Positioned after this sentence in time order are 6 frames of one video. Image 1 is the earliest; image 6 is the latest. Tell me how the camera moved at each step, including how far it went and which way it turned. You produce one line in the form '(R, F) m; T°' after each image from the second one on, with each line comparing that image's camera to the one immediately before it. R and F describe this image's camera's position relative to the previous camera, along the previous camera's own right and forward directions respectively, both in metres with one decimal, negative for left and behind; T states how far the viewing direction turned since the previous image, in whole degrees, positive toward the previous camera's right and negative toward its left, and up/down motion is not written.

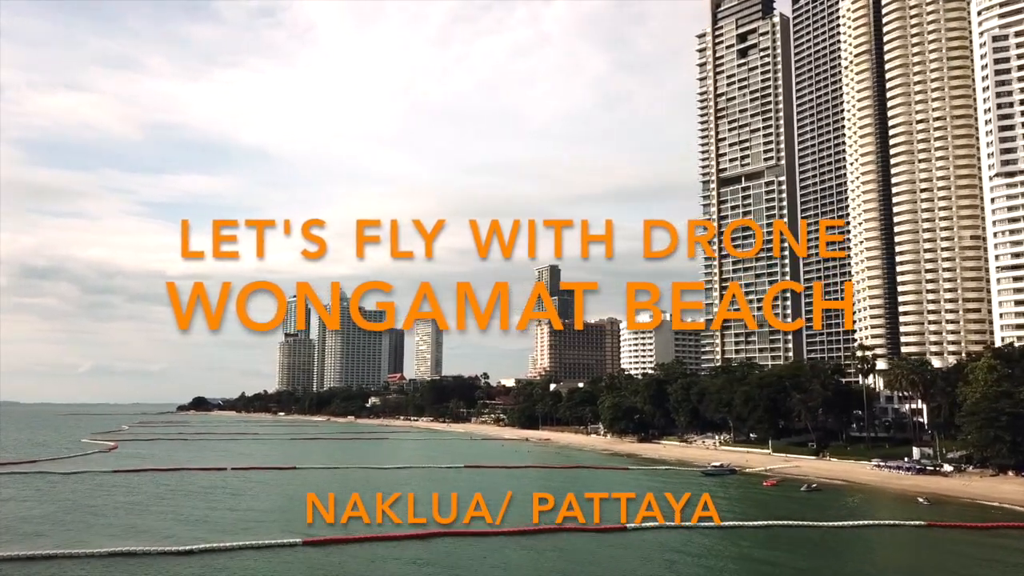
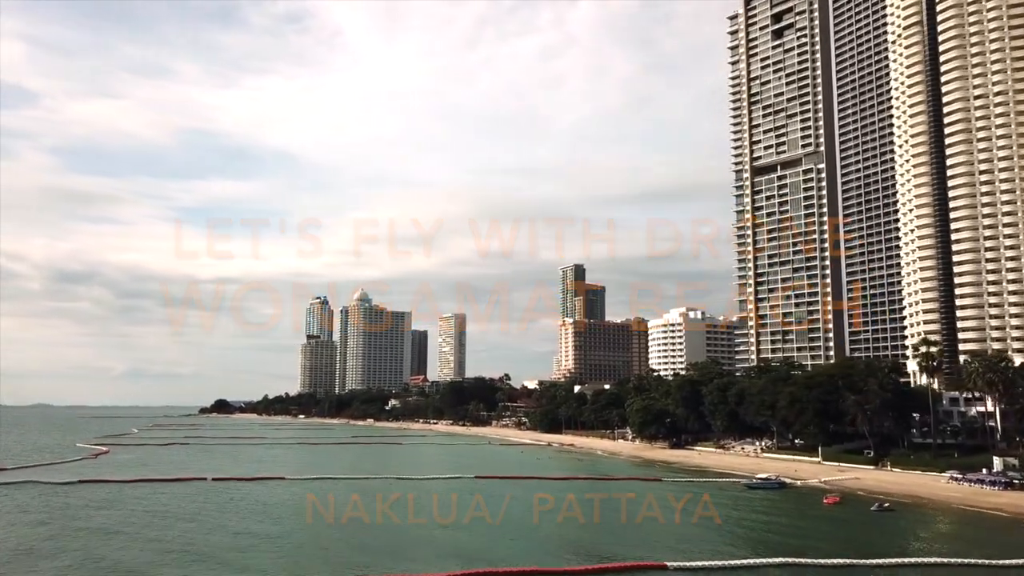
(+0.7, +7.7) m; -2°
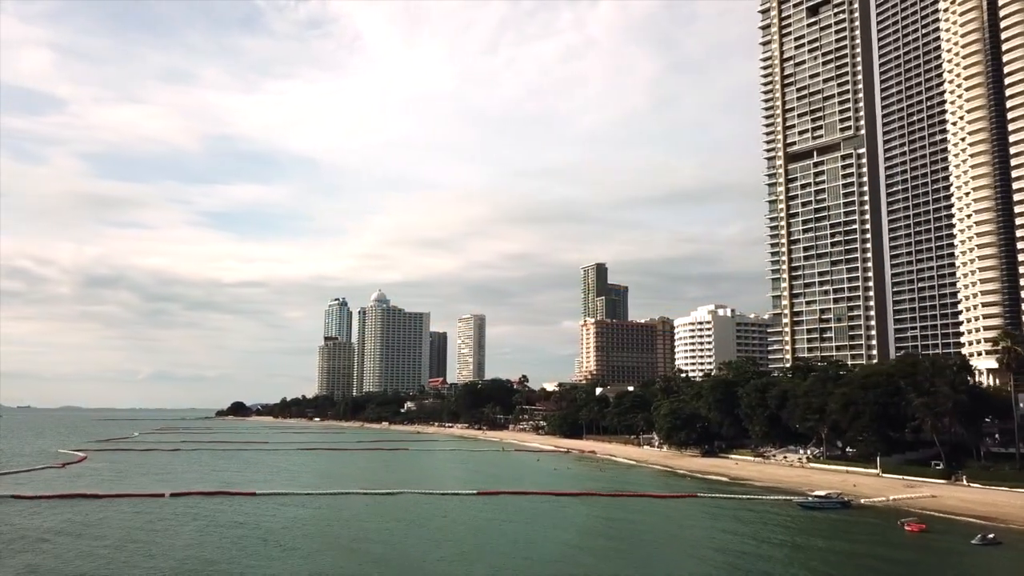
(+0.9, +8.6) m; -2°
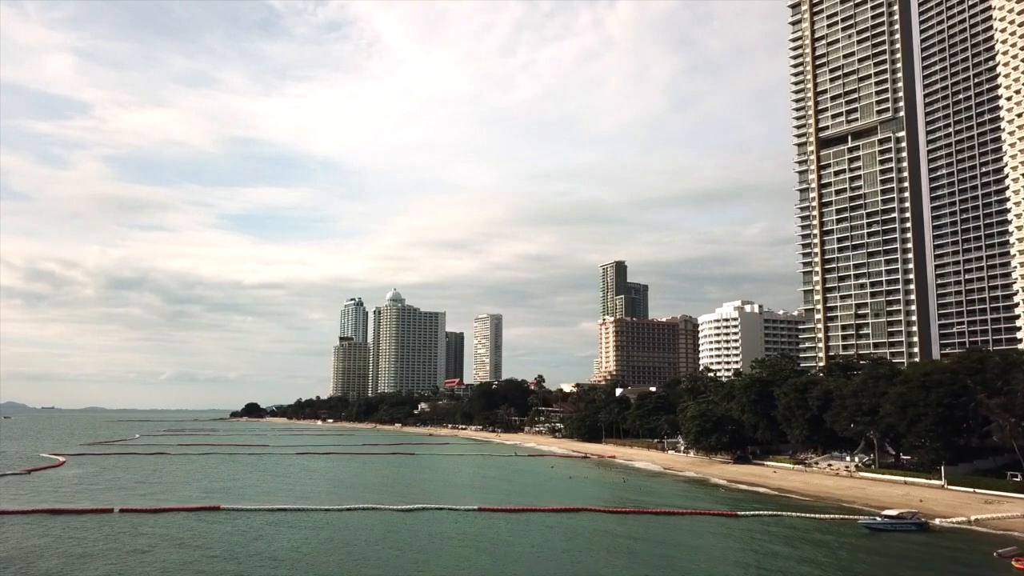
(+0.7, +7.4) m; -1°
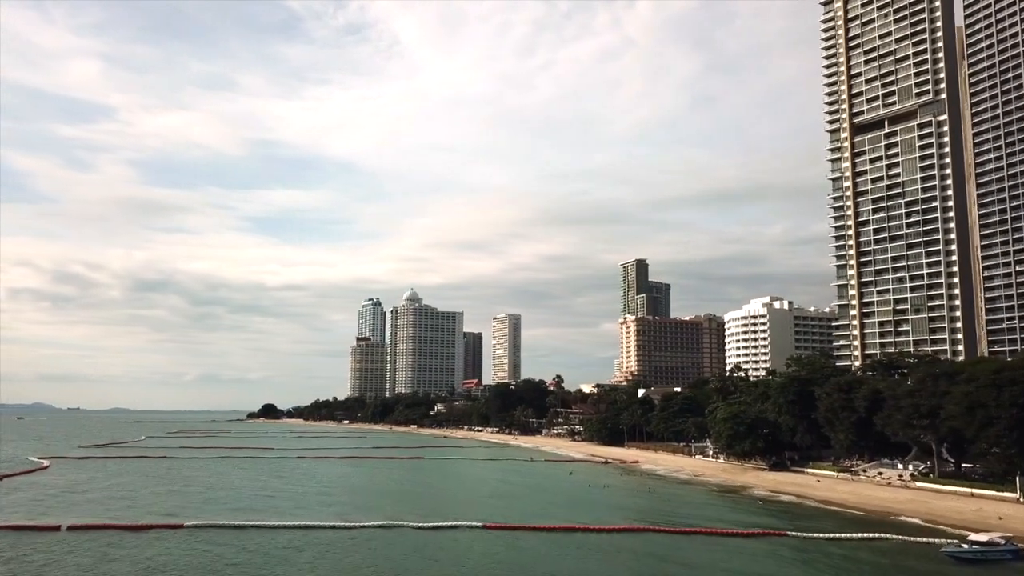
(+0.6, +6.1) m; -2°
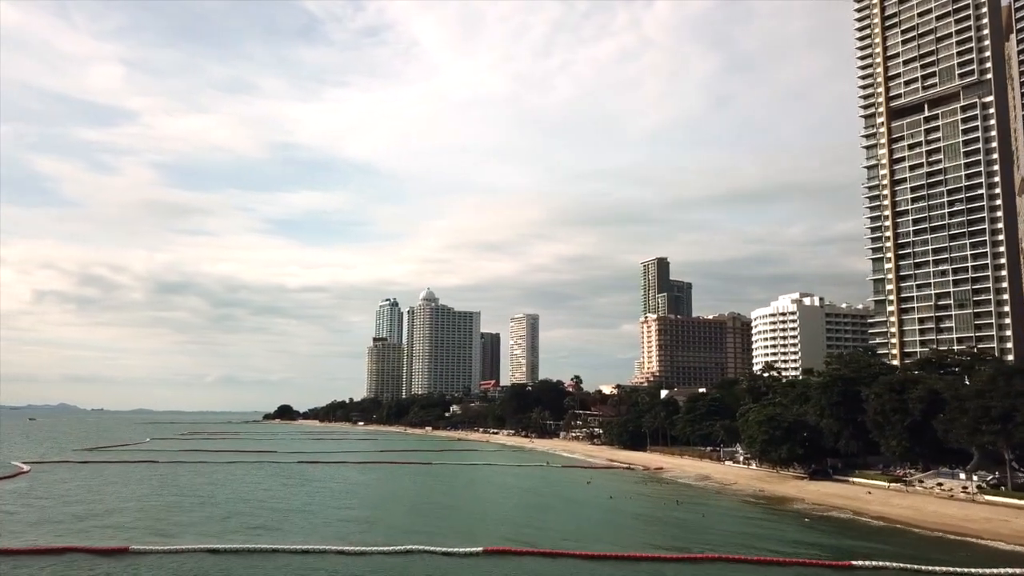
(+0.5, +6.0) m; -1°
